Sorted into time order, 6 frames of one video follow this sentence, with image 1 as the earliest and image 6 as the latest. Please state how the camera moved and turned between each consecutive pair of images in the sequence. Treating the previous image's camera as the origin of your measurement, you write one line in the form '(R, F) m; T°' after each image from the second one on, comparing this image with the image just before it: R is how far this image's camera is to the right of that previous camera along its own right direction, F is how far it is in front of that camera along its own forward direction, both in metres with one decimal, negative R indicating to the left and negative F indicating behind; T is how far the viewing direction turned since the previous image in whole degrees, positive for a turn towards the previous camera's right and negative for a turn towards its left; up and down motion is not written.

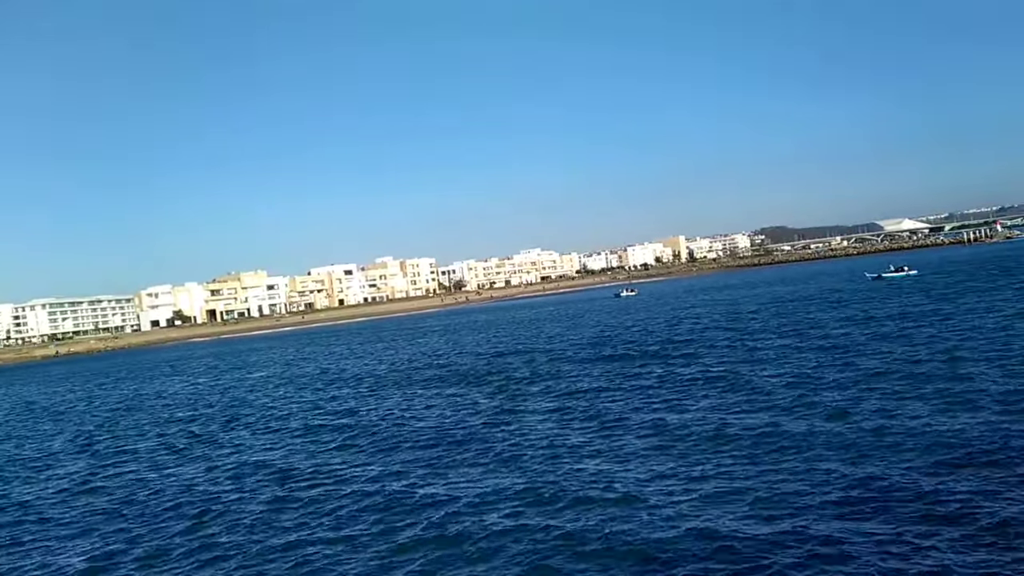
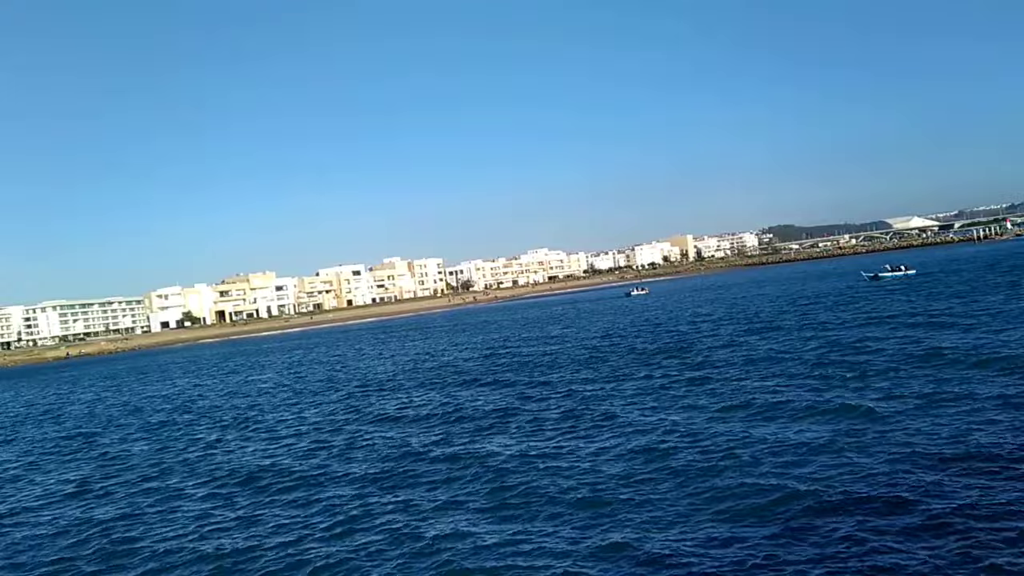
(-2.7, +3.0) m; -1°
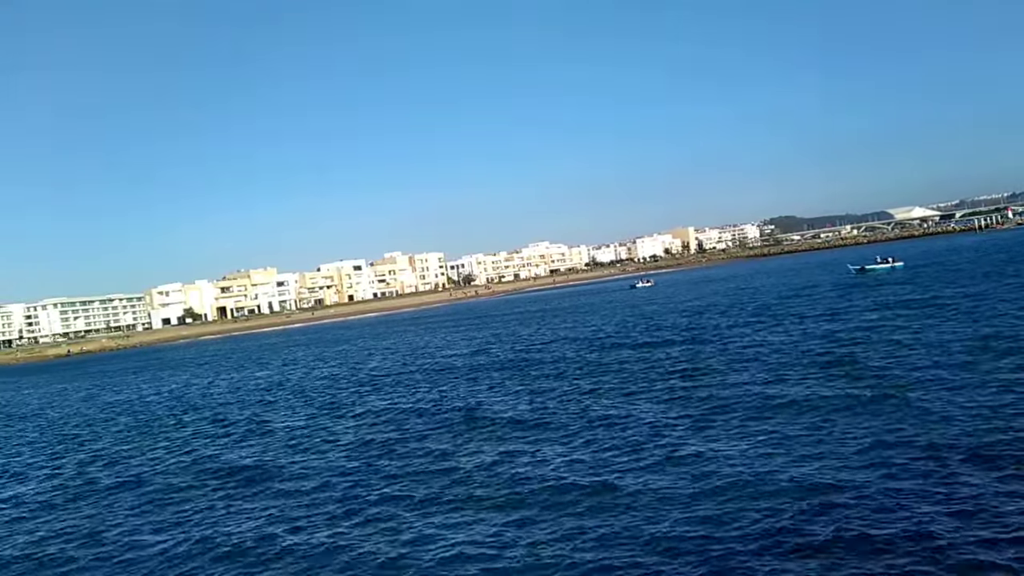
(-2.9, +4.7) m; 0°
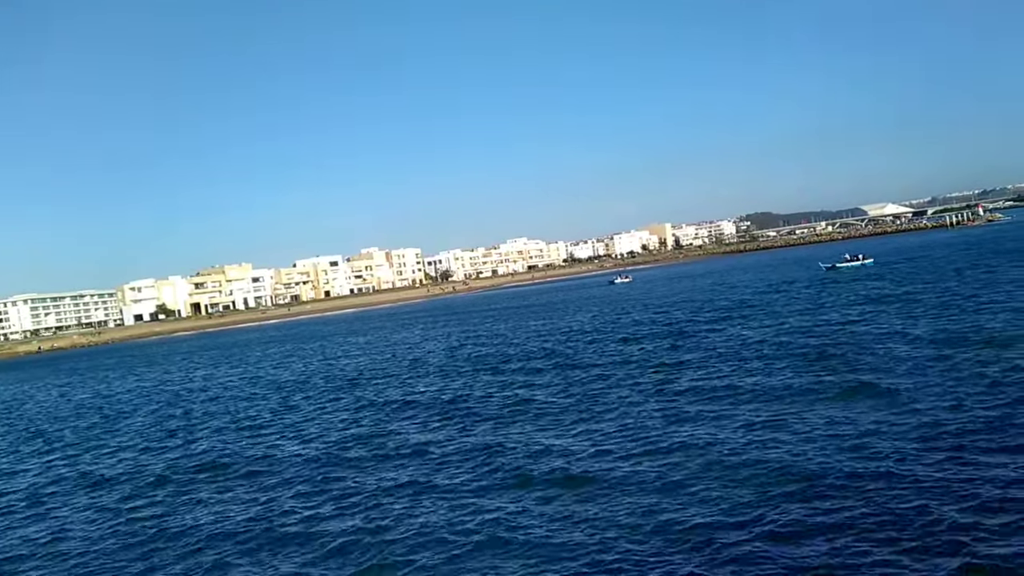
(+11.0, -7.0) m; +1°
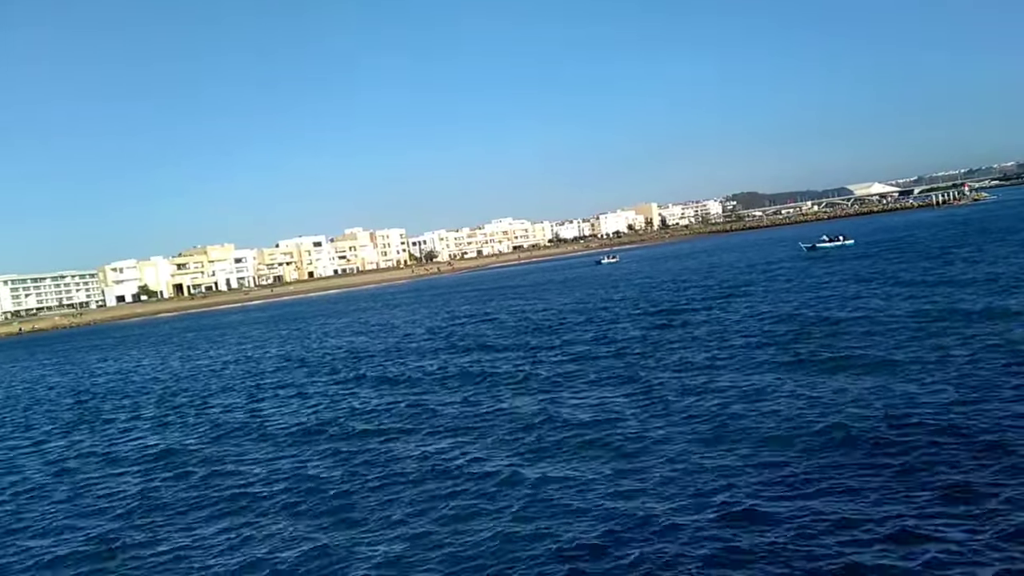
(+1.7, +5.1) m; +1°
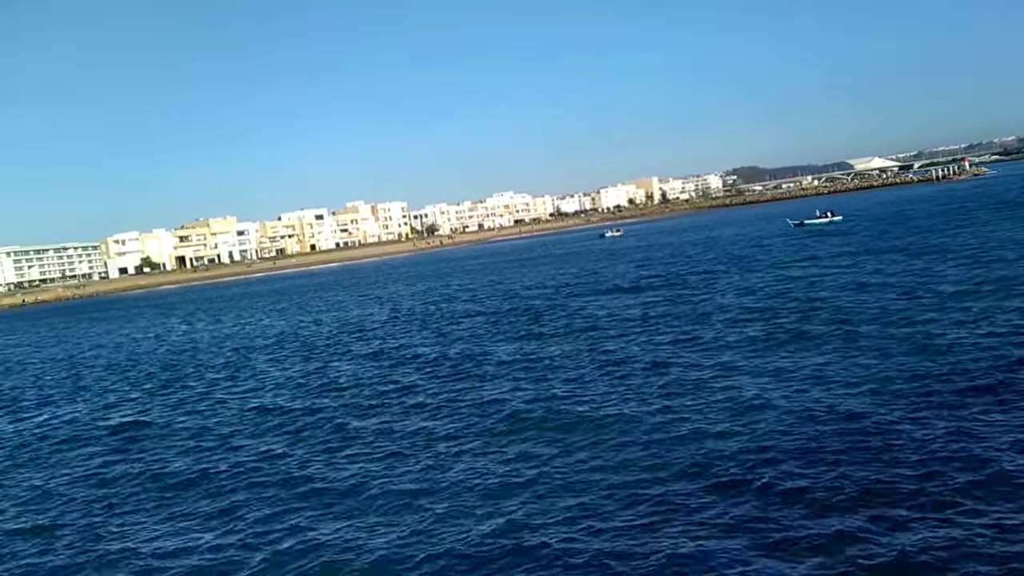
(+0.5, -11.0) m; 0°
